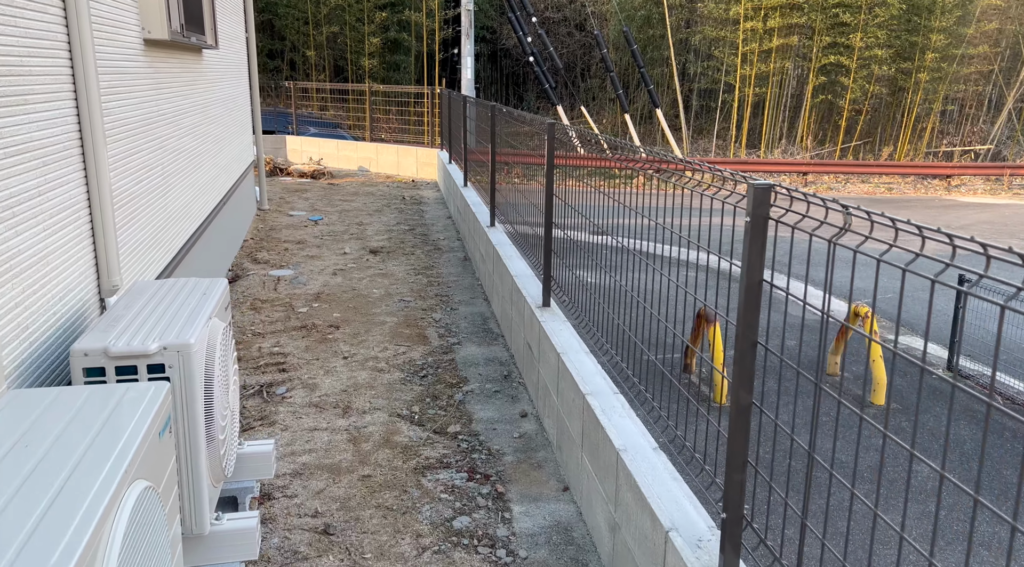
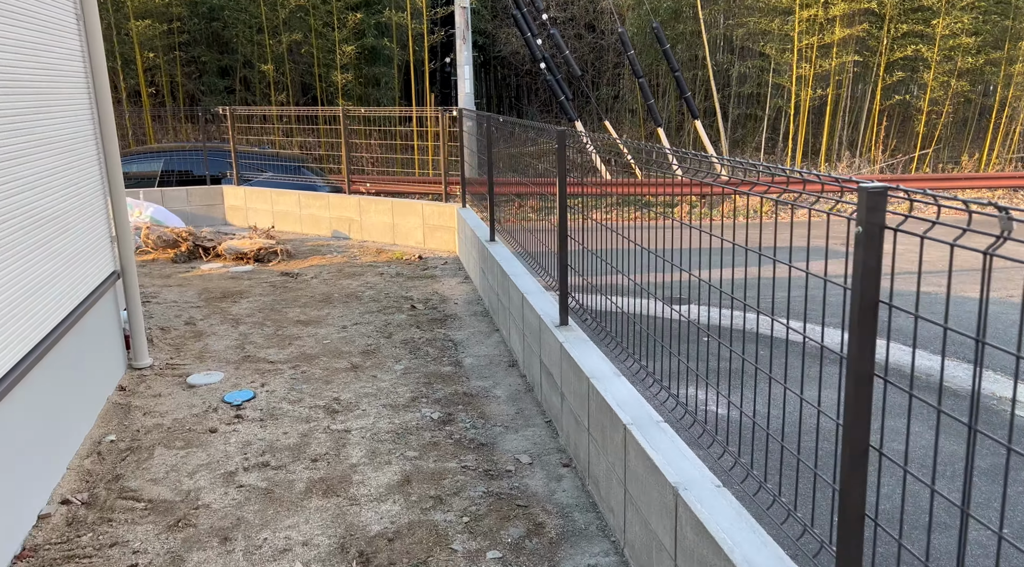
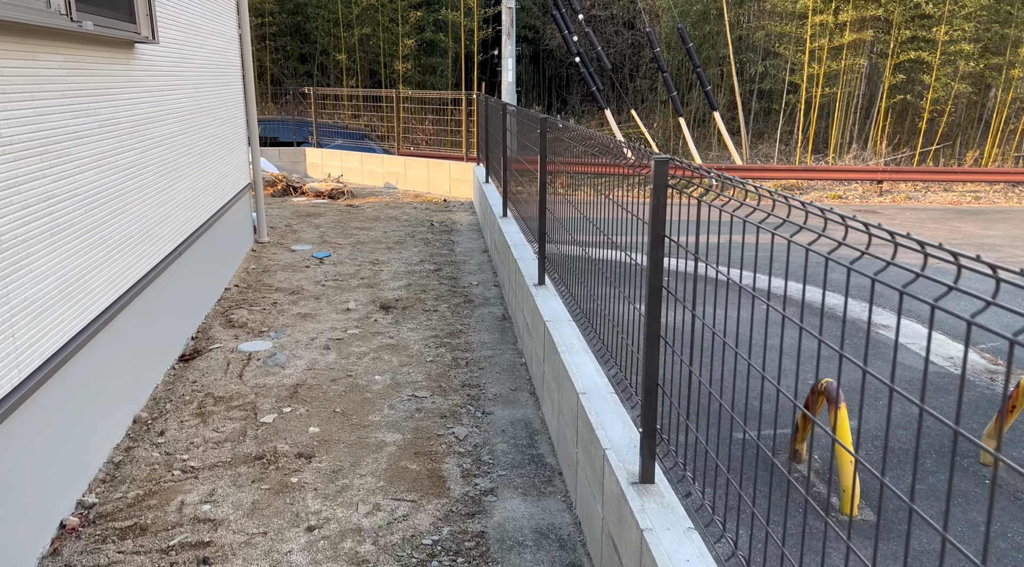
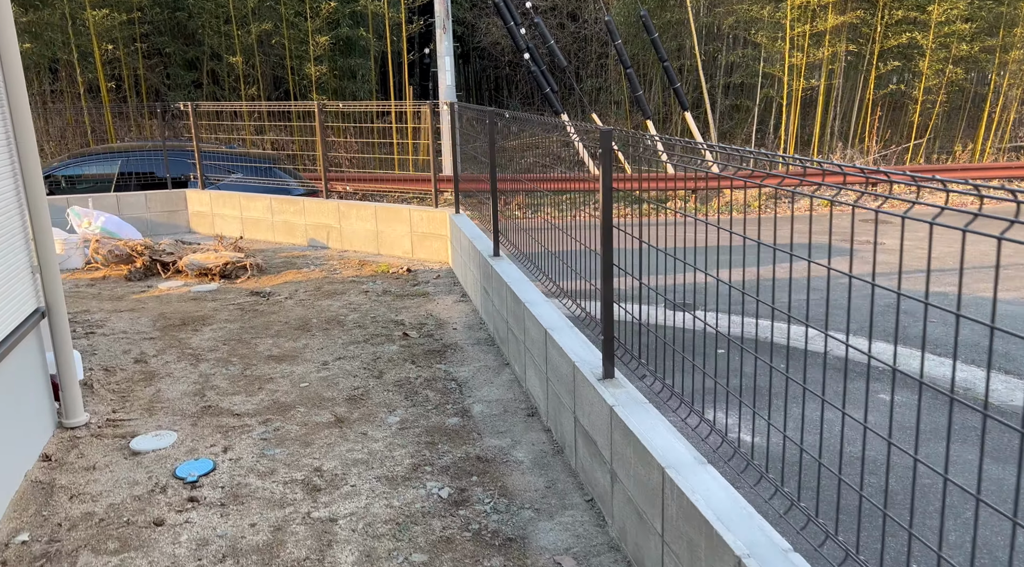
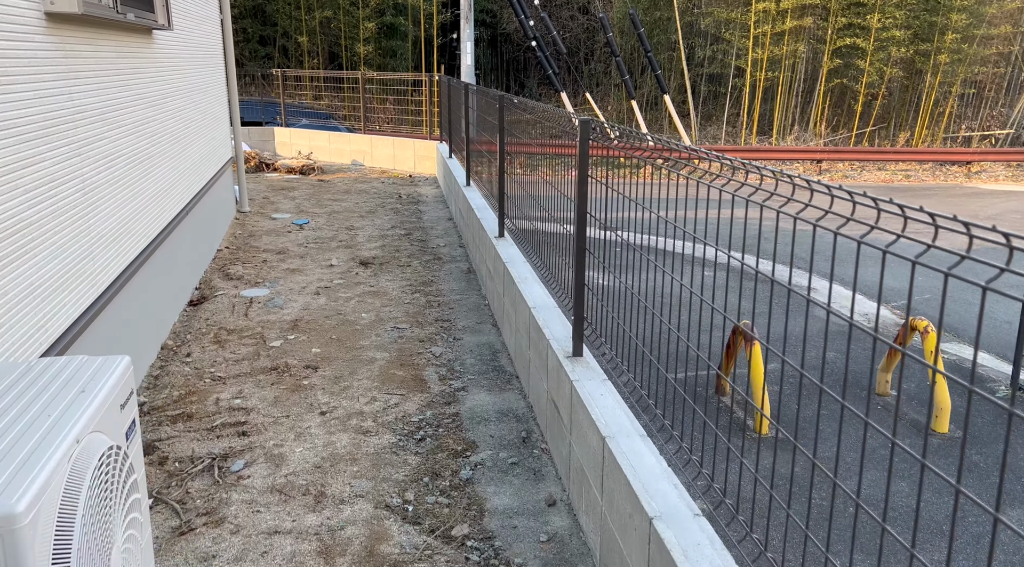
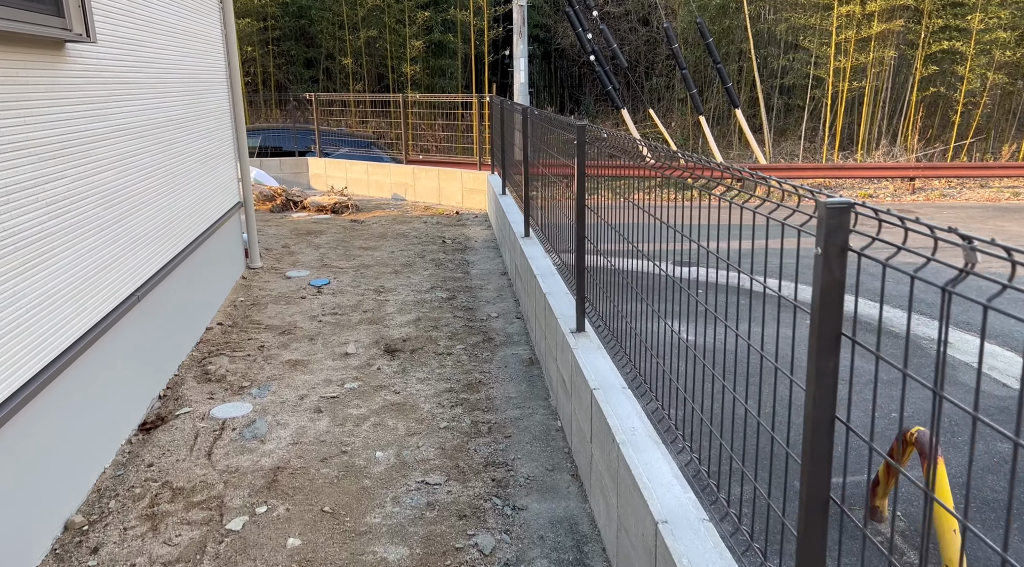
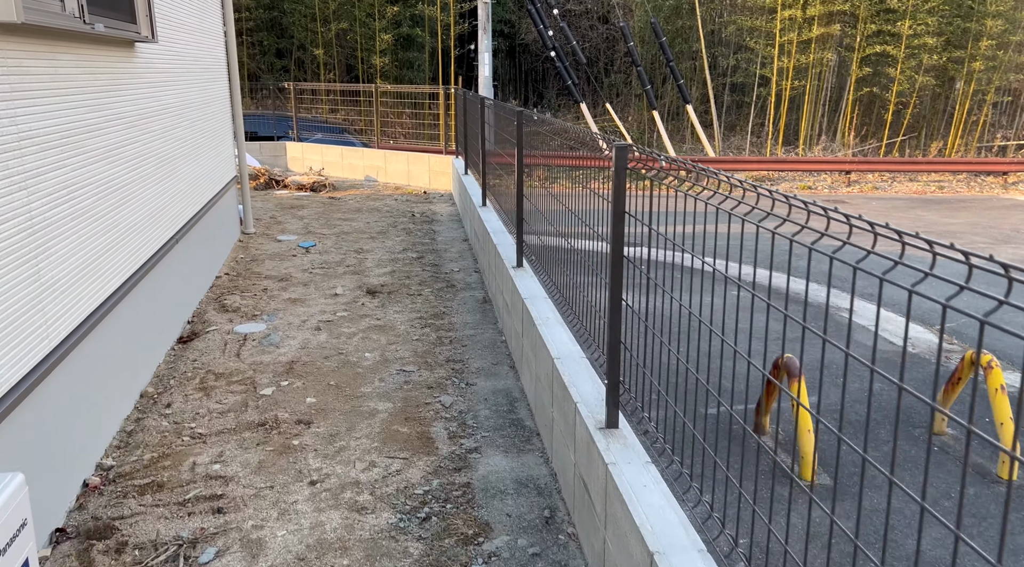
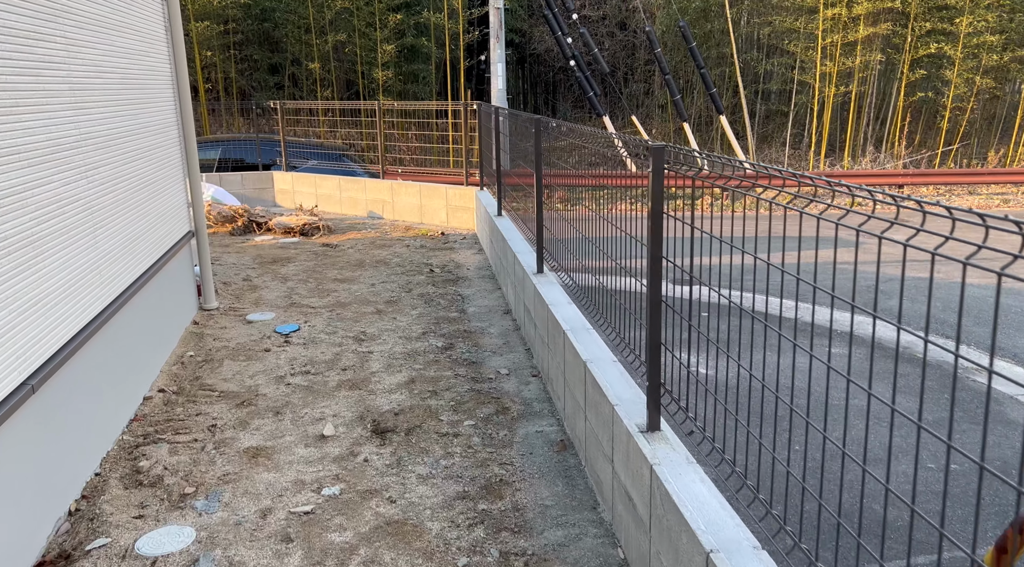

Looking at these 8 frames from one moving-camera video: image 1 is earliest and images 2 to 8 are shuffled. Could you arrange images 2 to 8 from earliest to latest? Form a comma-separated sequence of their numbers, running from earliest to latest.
5, 7, 3, 6, 8, 2, 4
